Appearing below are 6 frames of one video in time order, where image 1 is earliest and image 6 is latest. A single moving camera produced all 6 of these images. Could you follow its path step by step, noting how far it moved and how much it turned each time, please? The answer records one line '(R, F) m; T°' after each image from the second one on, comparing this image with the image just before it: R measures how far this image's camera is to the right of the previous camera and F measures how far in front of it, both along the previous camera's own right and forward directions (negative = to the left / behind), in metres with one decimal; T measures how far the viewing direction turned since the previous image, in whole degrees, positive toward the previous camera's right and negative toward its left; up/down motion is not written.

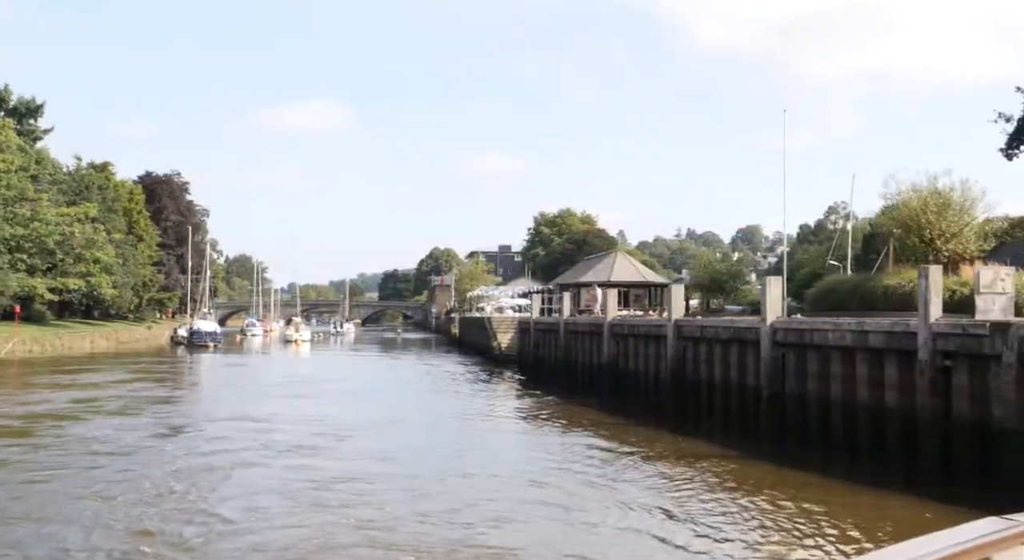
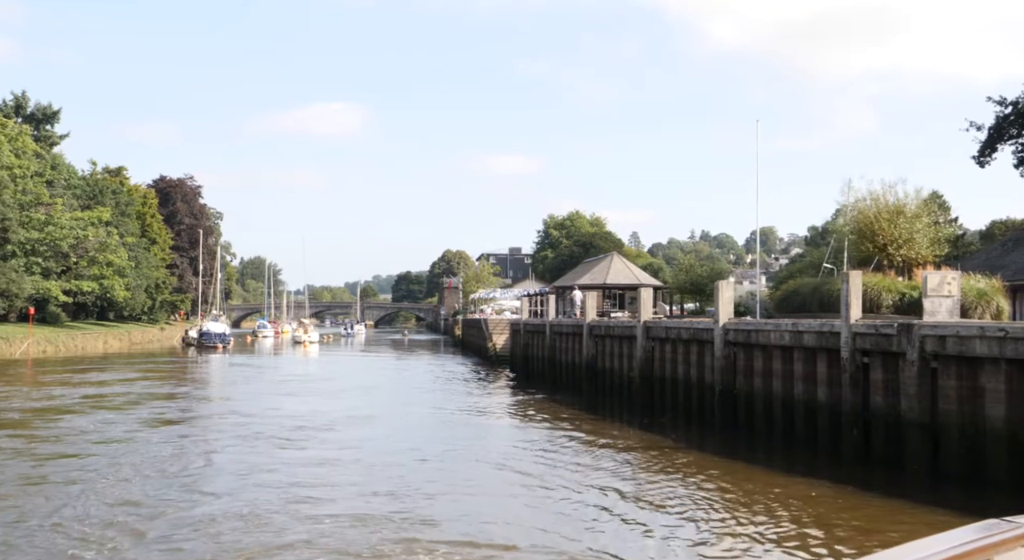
(+1.0, -1.6) m; -1°
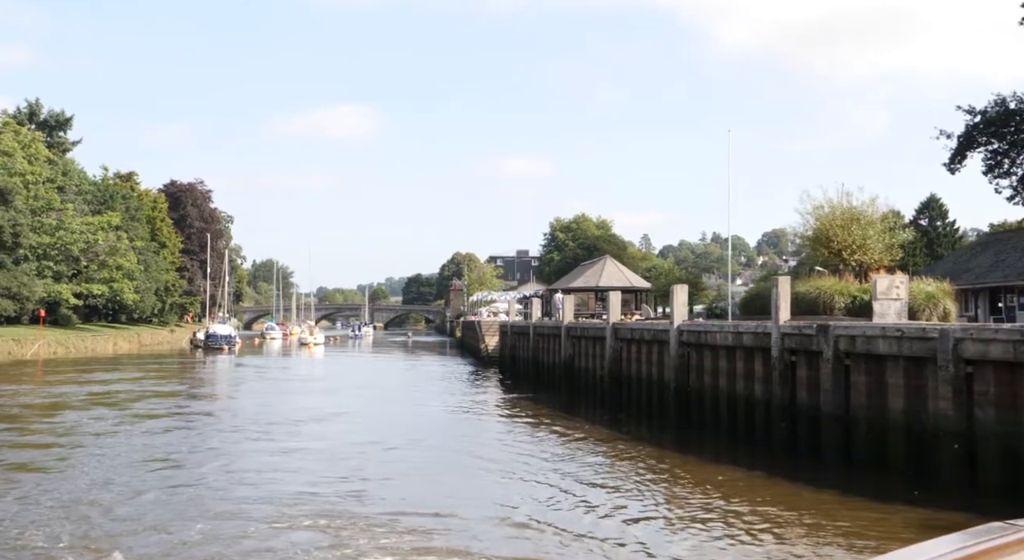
(+1.1, -1.6) m; -1°
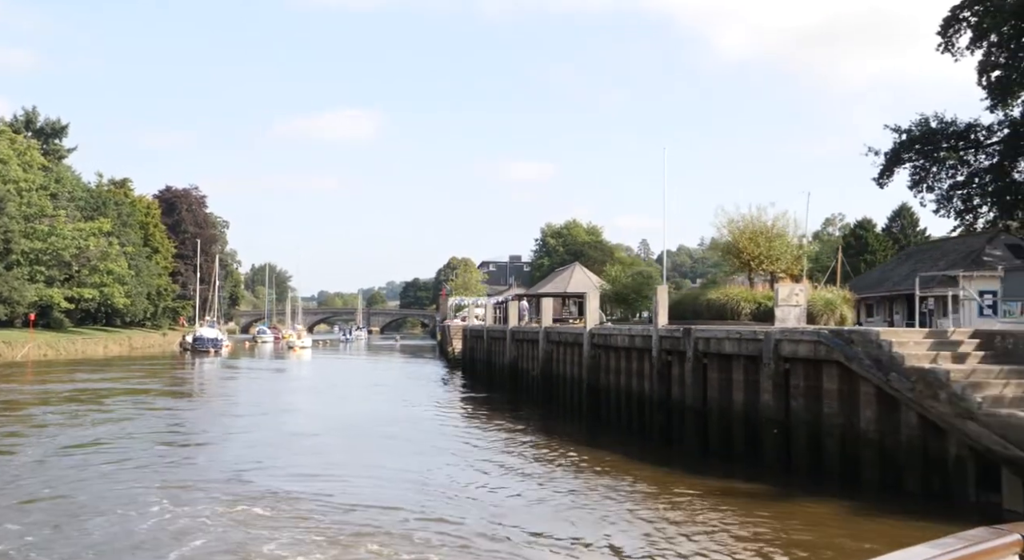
(+1.9, -2.7) m; 0°
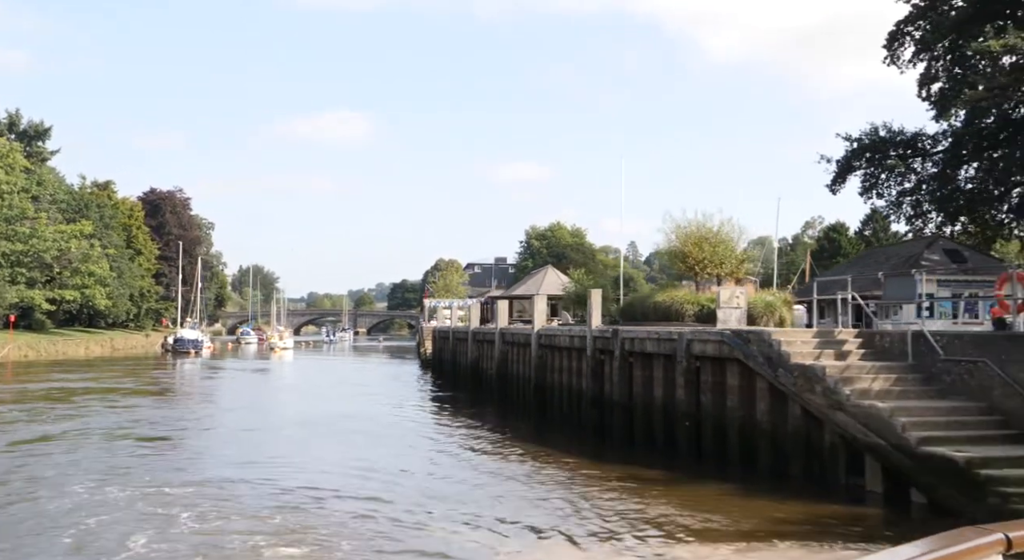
(+1.1, -1.4) m; +1°
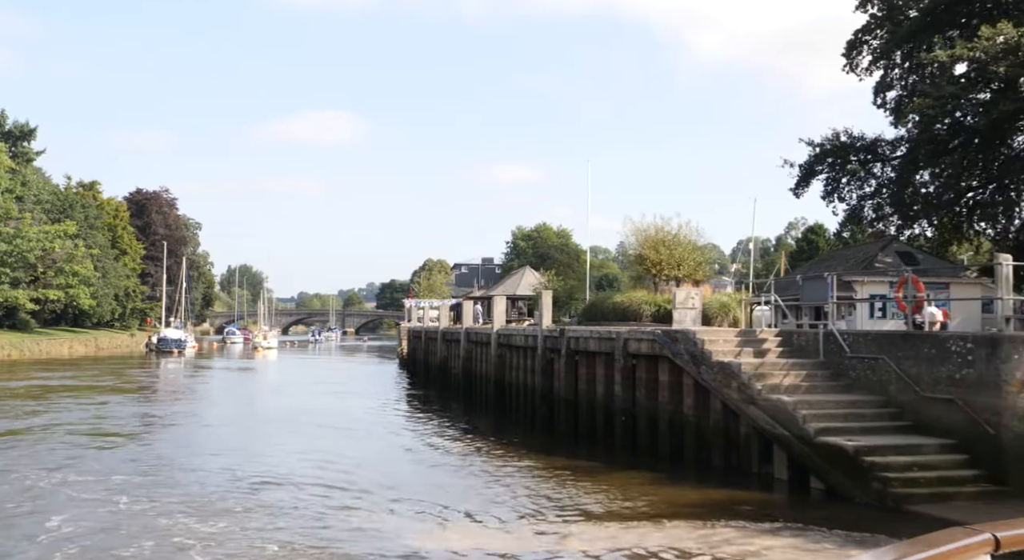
(+0.9, -1.0) m; +1°
